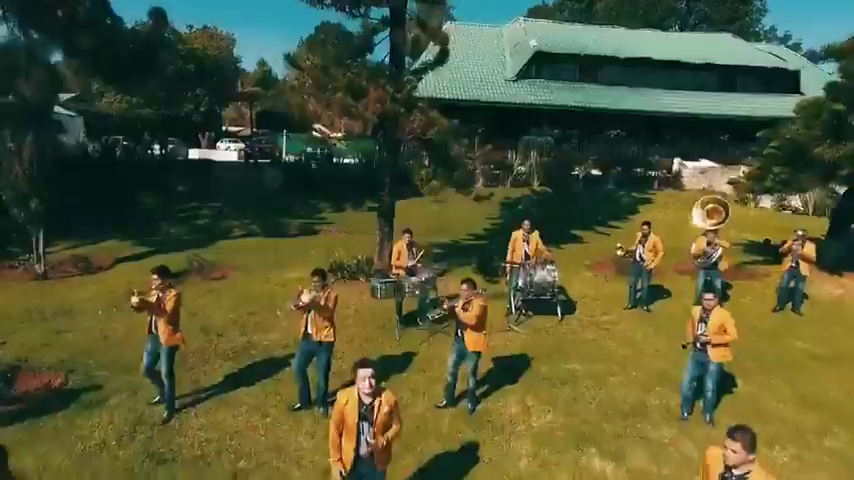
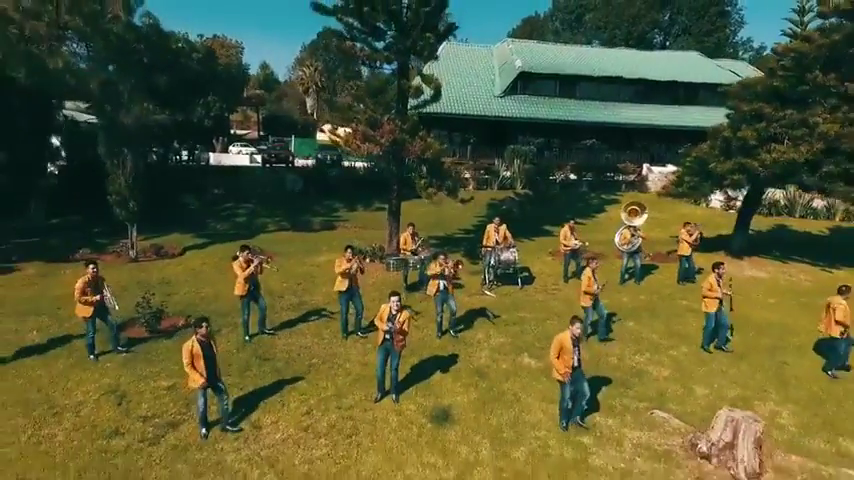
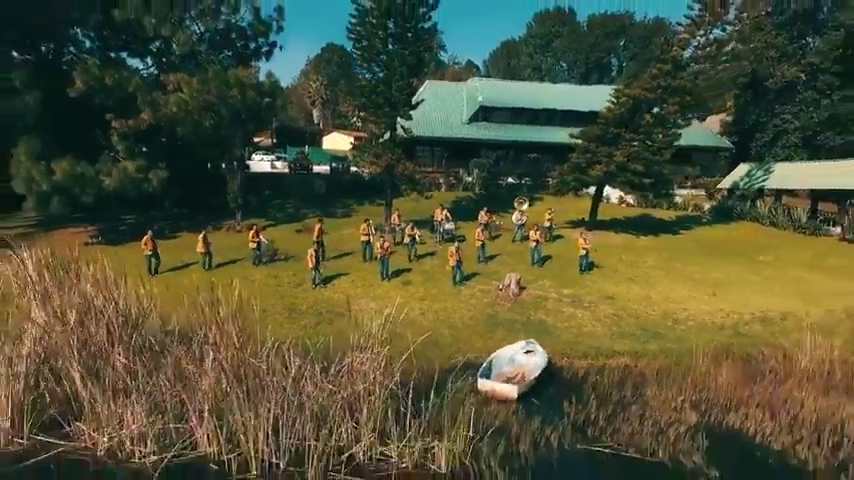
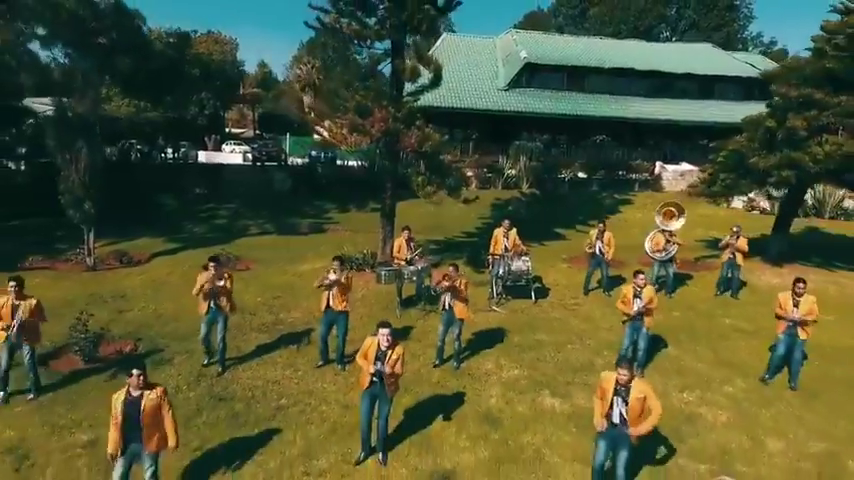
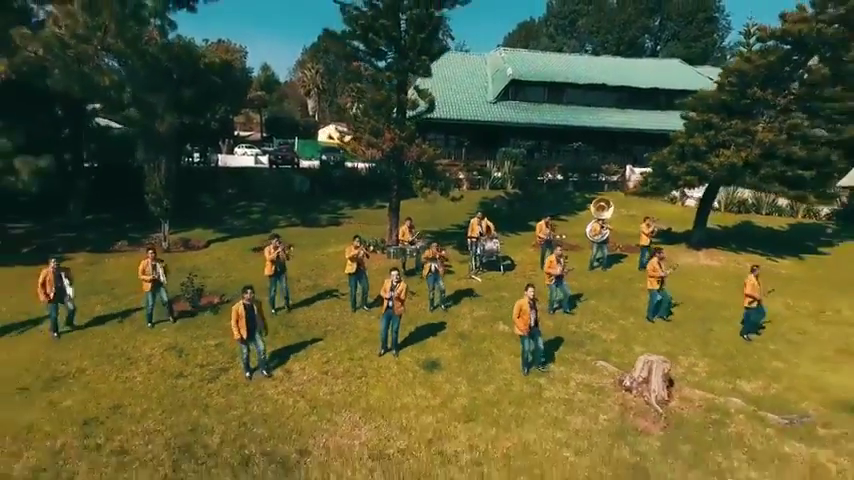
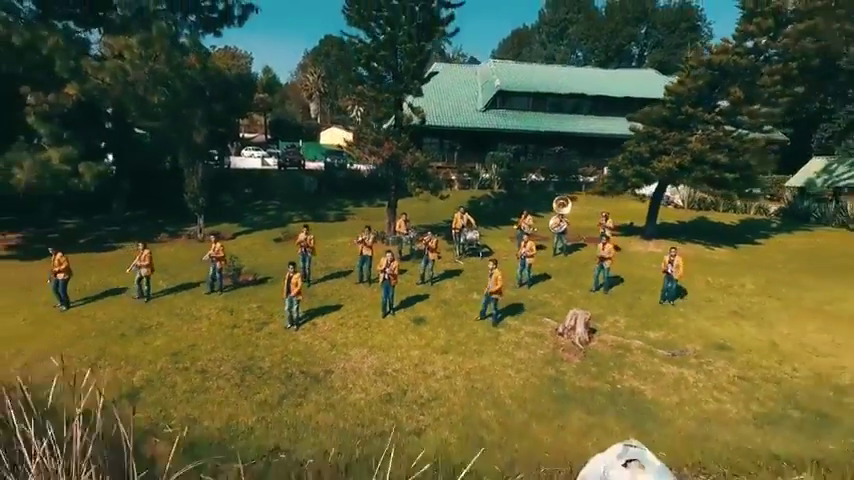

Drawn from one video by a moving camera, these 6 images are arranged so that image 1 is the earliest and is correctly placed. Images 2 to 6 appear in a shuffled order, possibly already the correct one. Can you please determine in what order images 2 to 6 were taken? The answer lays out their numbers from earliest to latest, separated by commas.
4, 2, 5, 6, 3
